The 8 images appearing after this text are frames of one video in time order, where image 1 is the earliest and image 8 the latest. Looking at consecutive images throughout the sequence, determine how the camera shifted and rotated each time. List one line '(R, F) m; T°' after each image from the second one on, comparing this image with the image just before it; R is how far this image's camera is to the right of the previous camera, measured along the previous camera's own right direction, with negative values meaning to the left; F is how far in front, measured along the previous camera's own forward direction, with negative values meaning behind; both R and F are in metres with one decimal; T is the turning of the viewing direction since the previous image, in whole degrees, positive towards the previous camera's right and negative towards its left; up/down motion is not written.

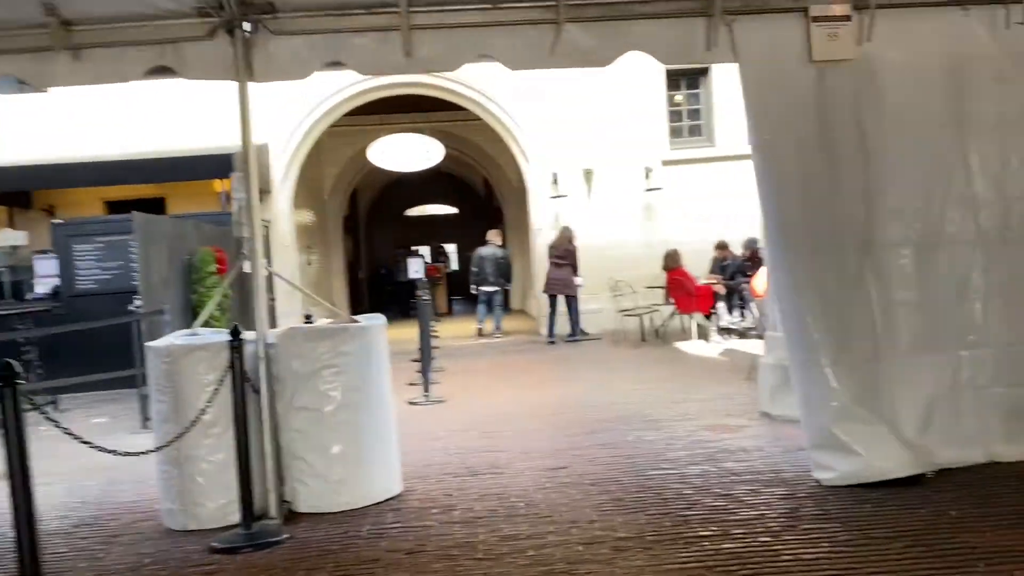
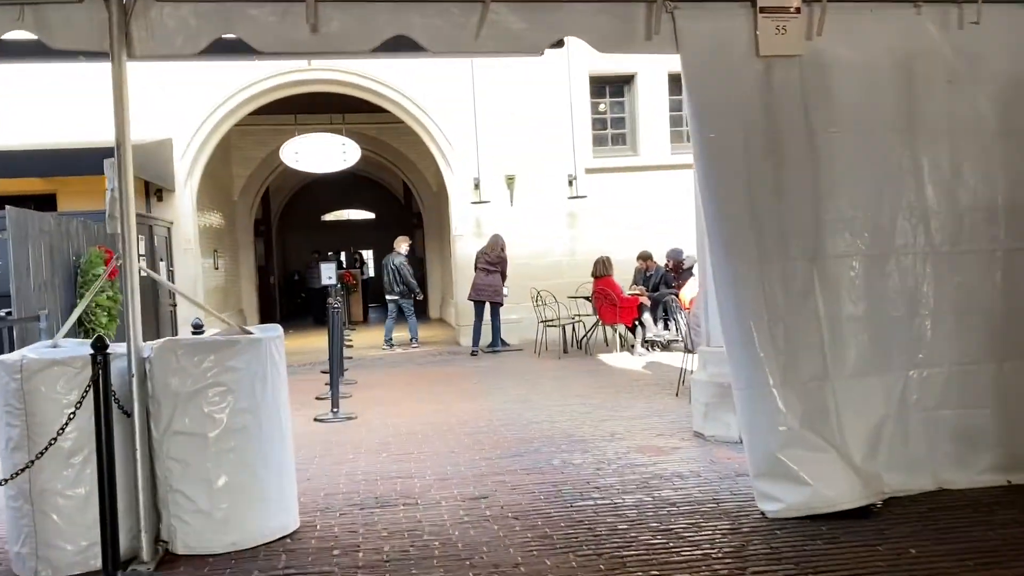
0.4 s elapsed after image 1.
(0.0, +0.4) m; +5°
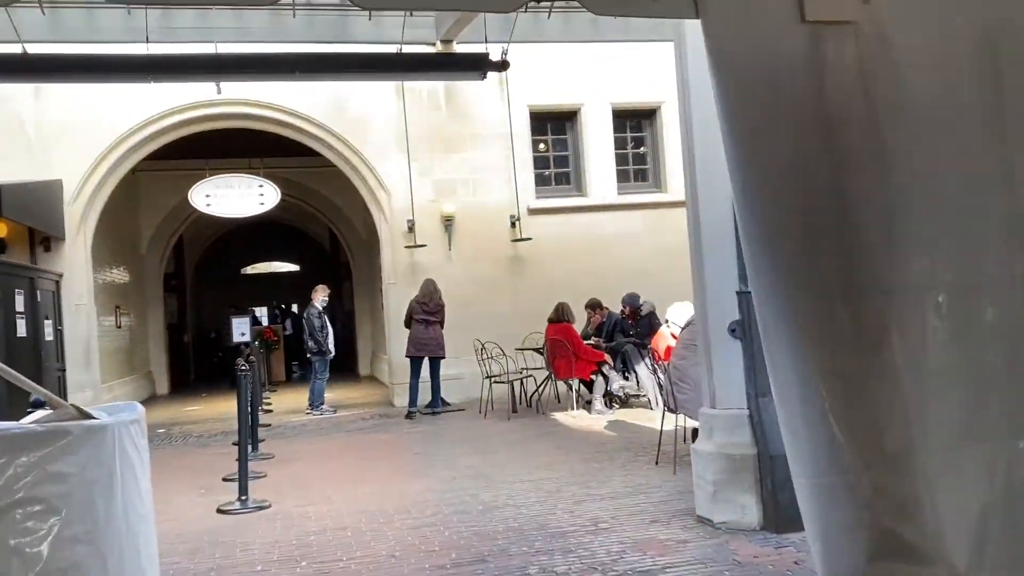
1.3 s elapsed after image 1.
(-0.1, +1.1) m; +5°
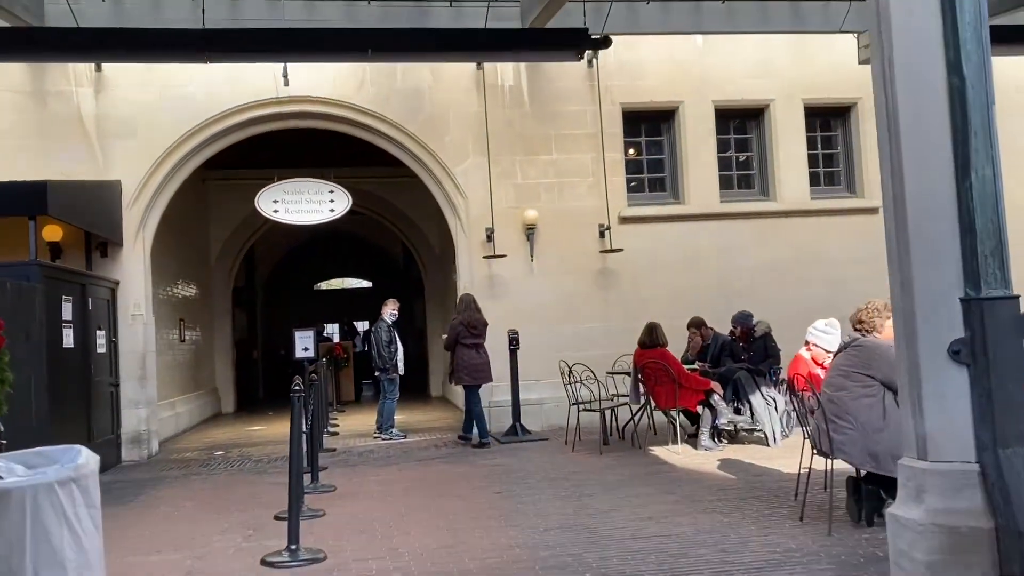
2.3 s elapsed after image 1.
(-0.2, +1.0) m; -5°
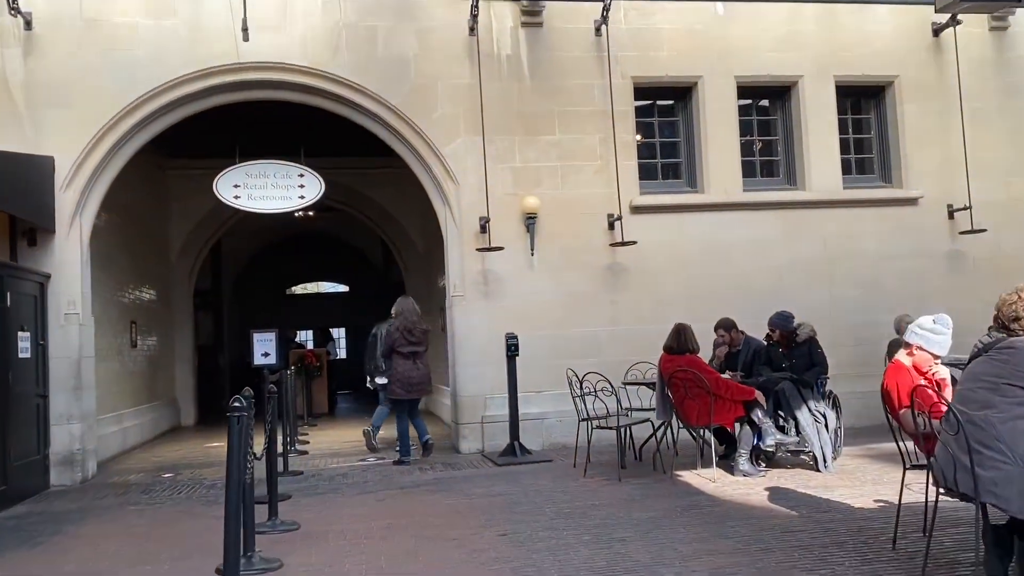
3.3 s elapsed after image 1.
(-0.2, +1.3) m; +1°
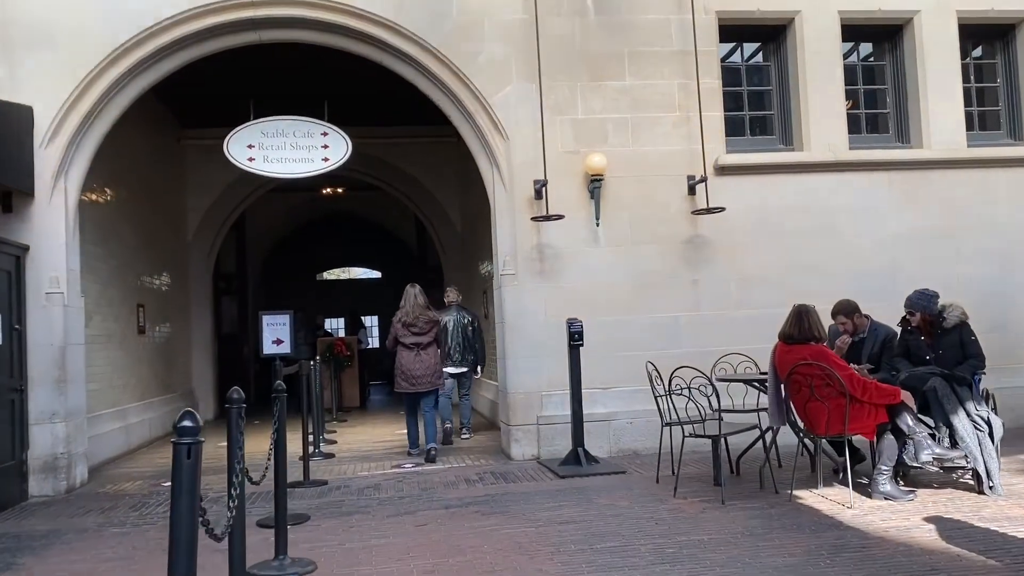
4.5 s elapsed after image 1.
(-0.2, +1.4) m; -2°
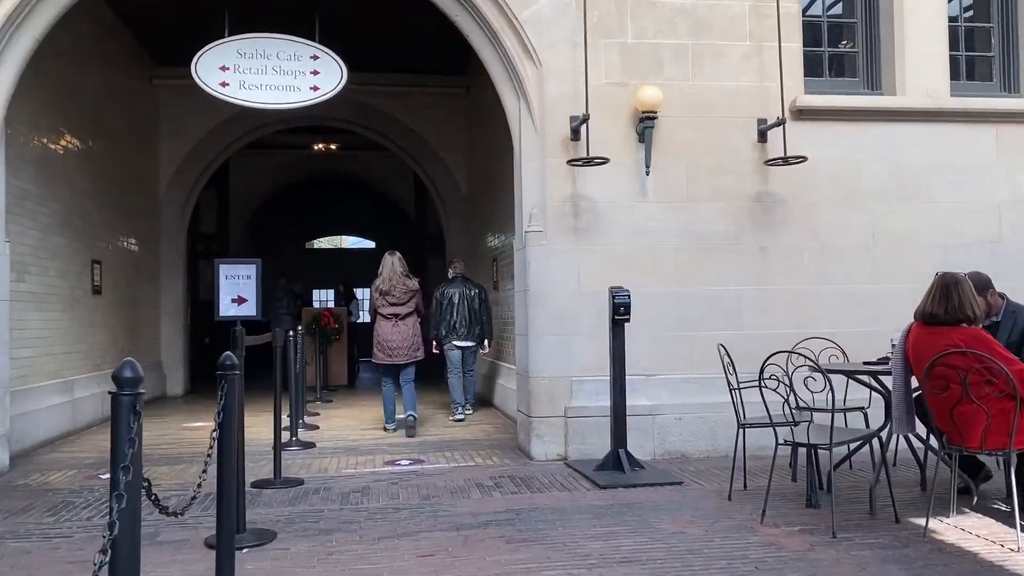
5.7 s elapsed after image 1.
(-0.2, +1.4) m; +1°
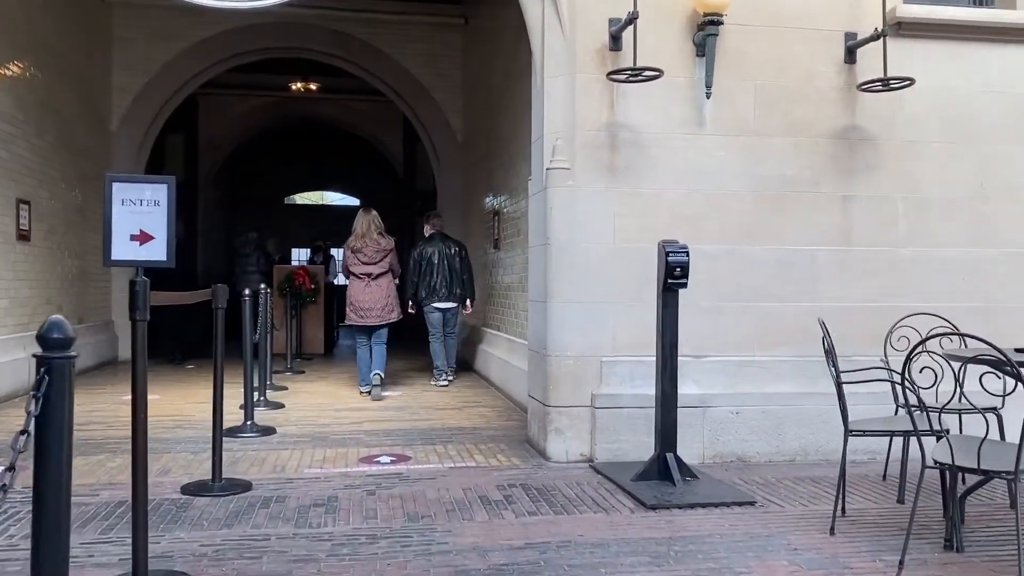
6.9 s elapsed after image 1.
(-0.2, +1.3) m; +1°
